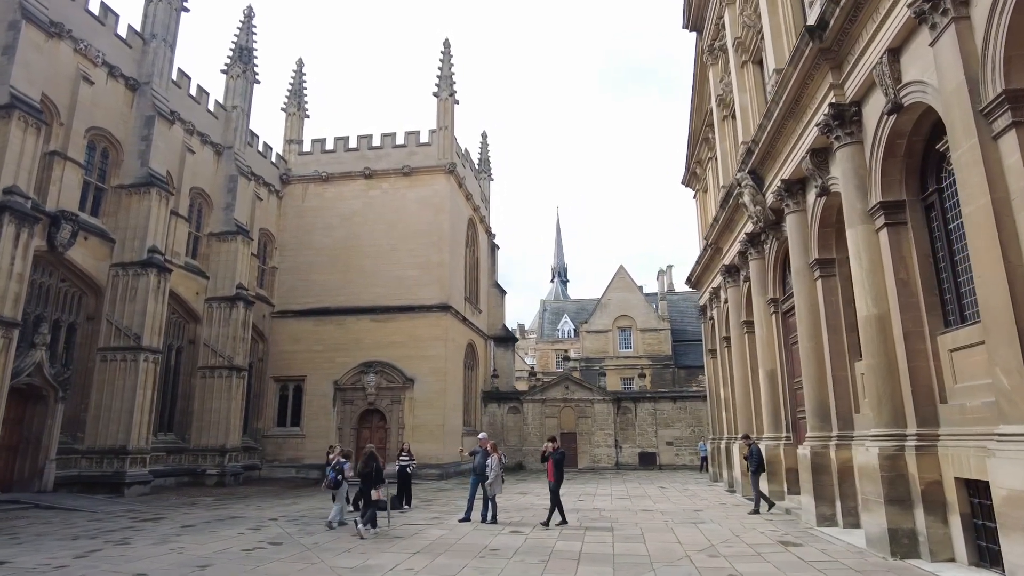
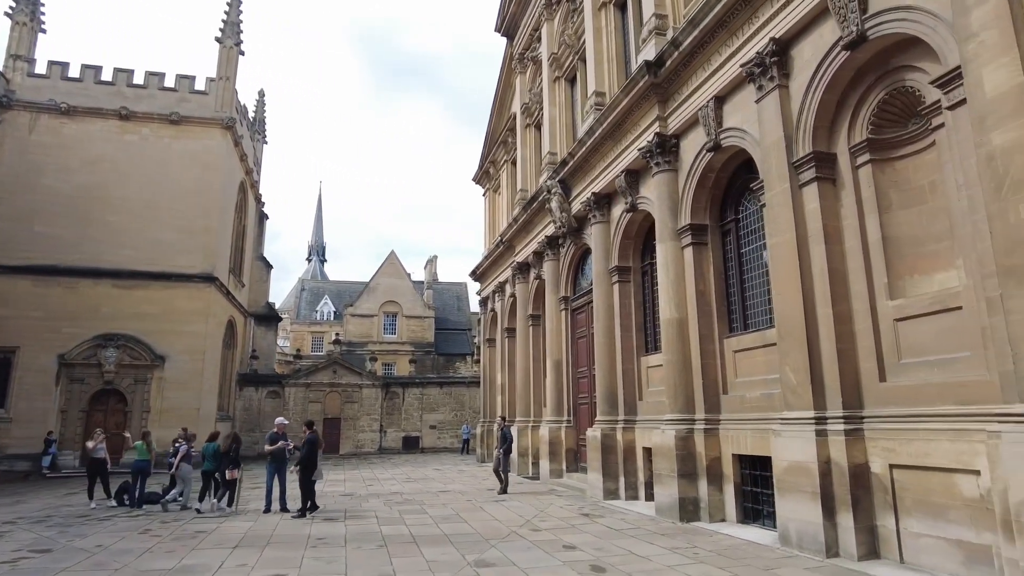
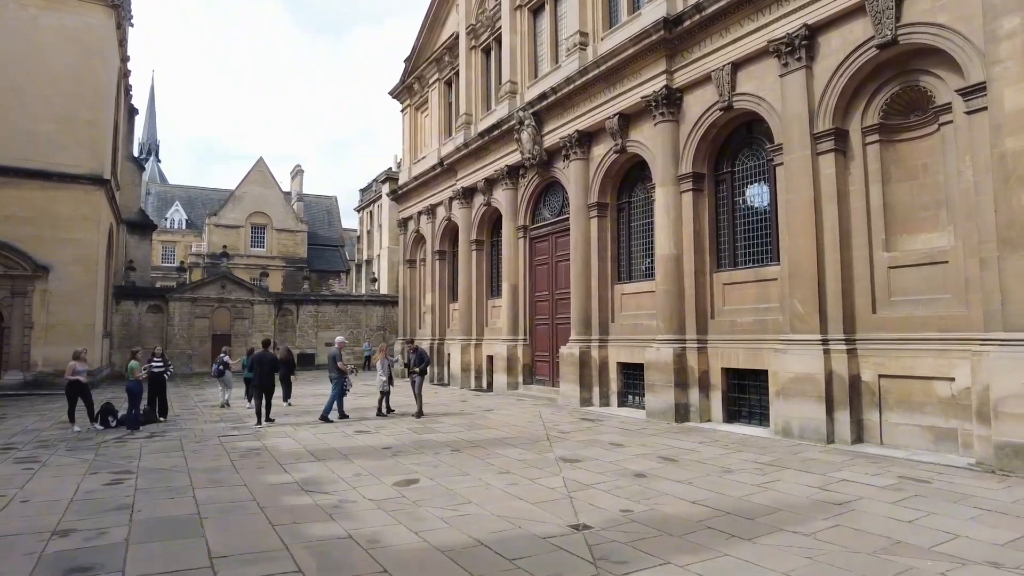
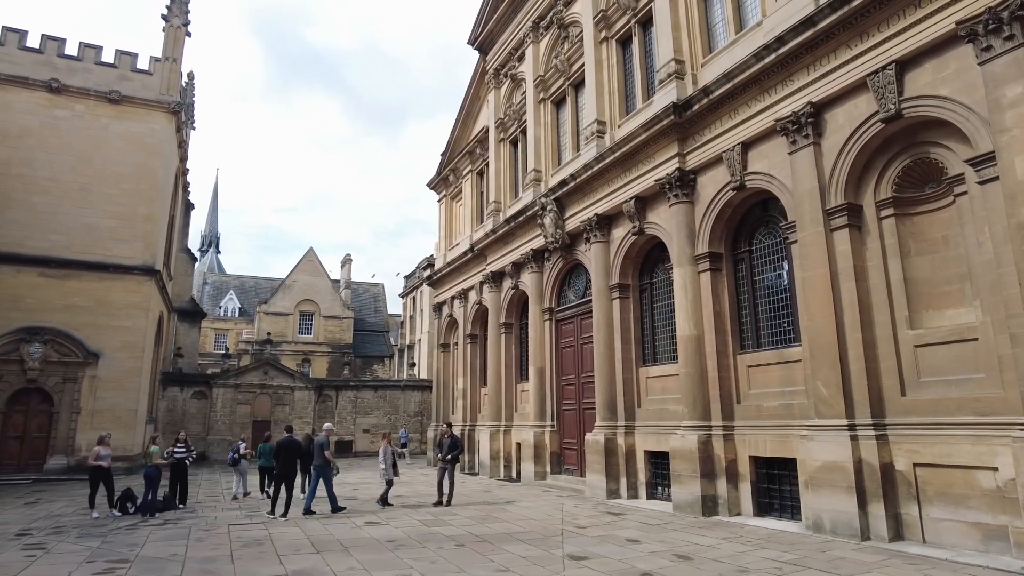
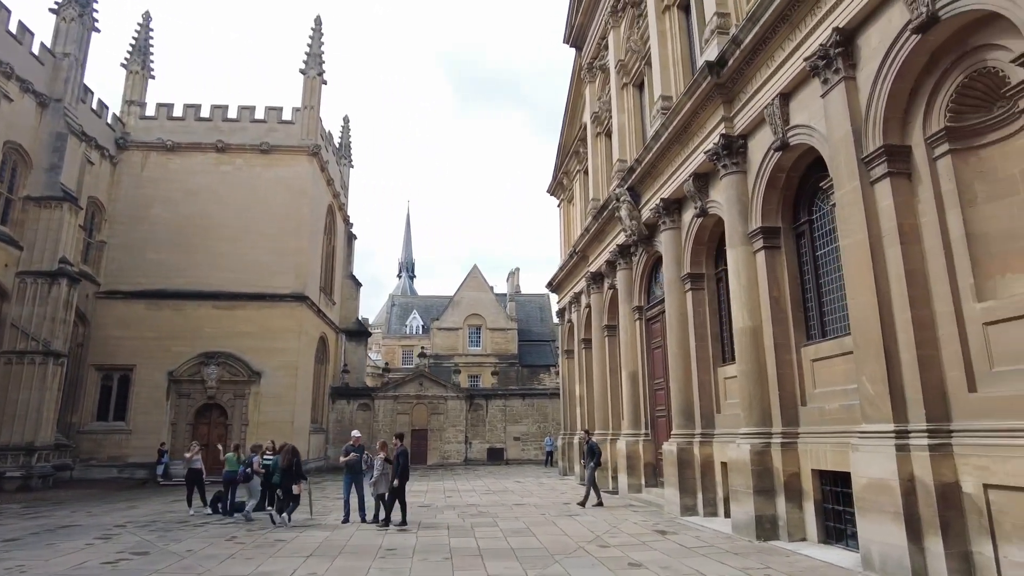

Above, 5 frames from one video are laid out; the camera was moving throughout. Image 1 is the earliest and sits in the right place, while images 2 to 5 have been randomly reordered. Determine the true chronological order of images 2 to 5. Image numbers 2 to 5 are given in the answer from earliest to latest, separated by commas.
5, 2, 4, 3
